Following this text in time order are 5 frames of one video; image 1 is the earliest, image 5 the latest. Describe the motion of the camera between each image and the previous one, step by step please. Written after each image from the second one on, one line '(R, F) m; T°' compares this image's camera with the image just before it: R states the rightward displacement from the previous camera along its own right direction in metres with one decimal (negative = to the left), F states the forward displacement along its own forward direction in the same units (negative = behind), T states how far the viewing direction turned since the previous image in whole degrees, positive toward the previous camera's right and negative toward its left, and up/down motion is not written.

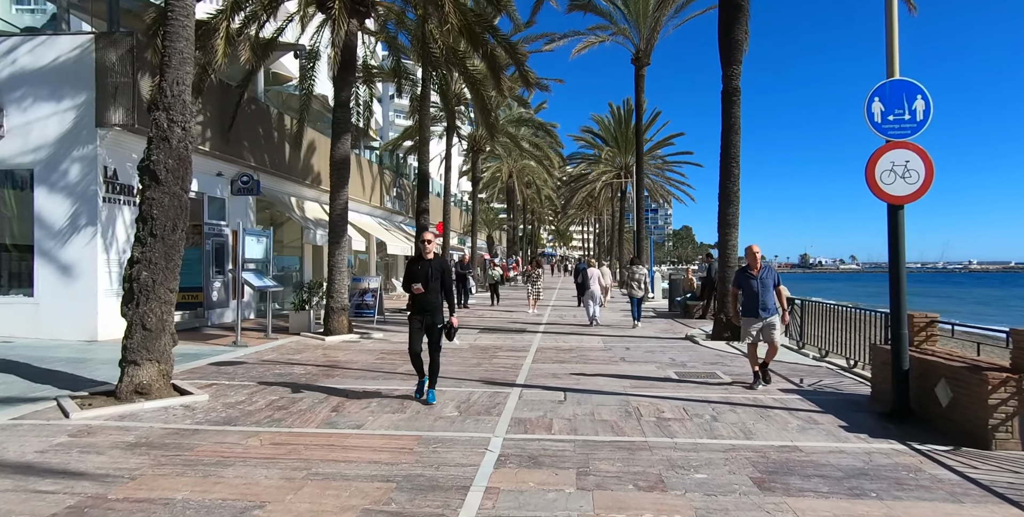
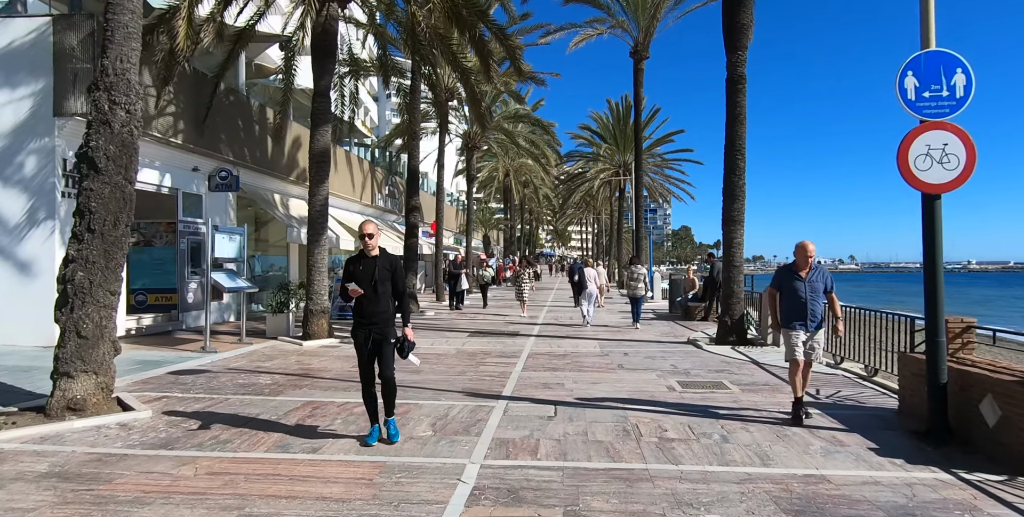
(+0.2, +0.7) m; 0°
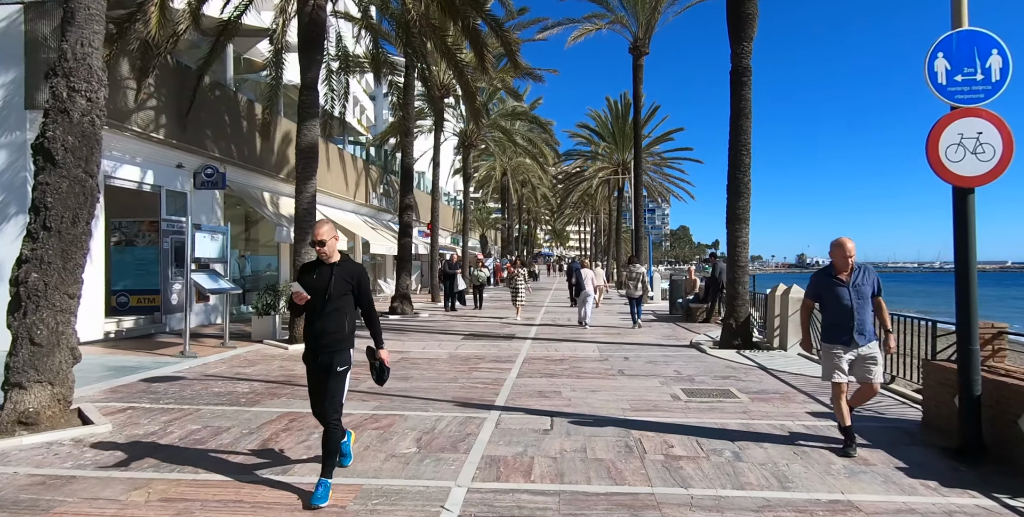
(+0.1, +0.5) m; 0°
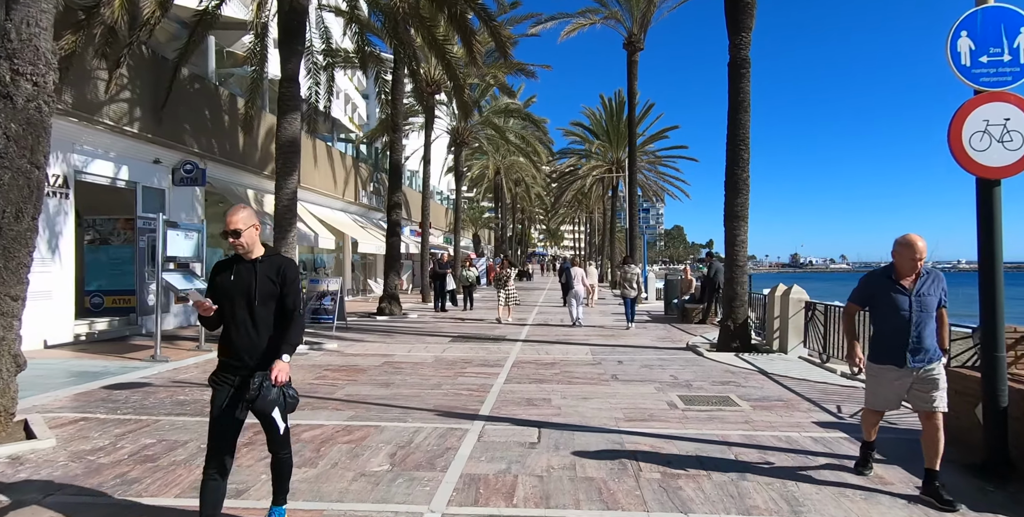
(+0.1, +0.4) m; +1°
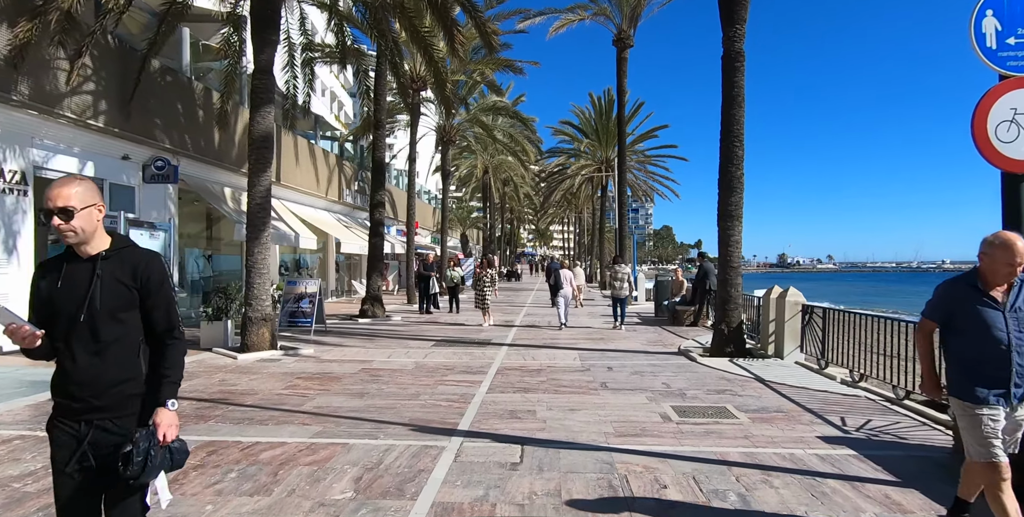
(+0.1, +0.4) m; +1°
